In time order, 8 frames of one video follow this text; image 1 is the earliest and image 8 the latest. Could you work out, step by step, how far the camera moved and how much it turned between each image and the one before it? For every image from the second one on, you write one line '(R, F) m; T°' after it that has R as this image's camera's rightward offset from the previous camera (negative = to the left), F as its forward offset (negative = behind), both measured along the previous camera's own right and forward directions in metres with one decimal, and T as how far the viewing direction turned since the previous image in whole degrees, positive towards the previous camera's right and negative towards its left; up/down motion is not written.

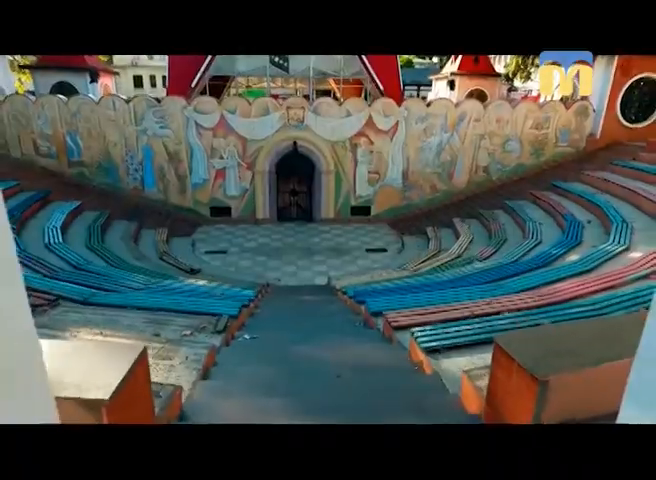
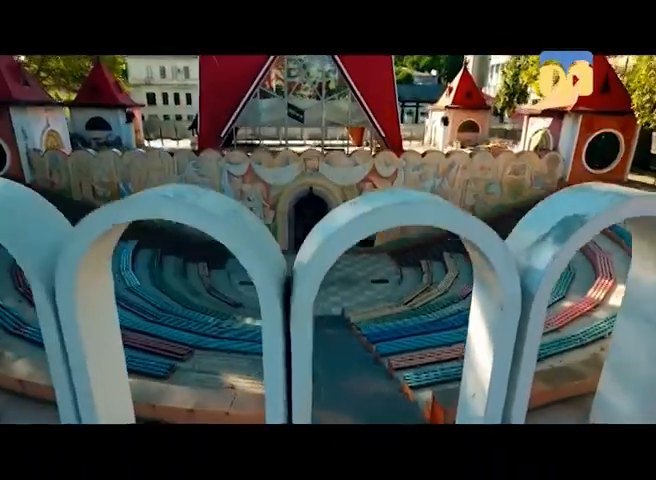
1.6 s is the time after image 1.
(-0.2, -1.3) m; 0°
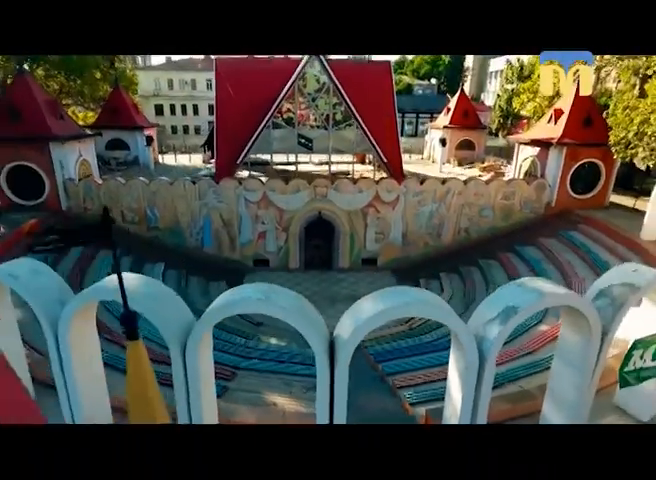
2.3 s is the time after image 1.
(-0.2, -0.8) m; 0°
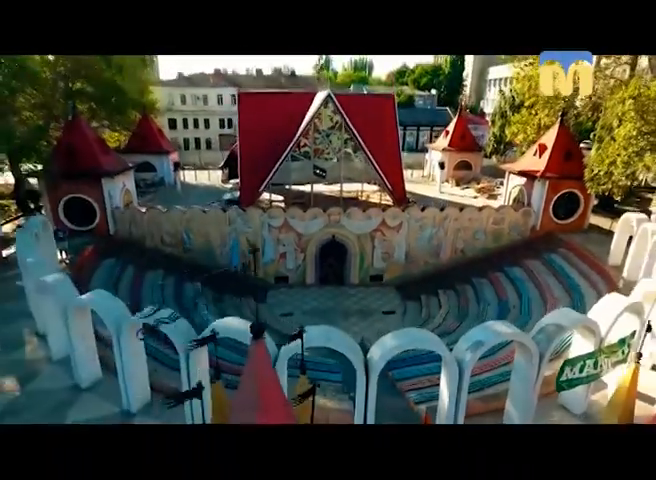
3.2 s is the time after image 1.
(-0.3, -1.3) m; 0°
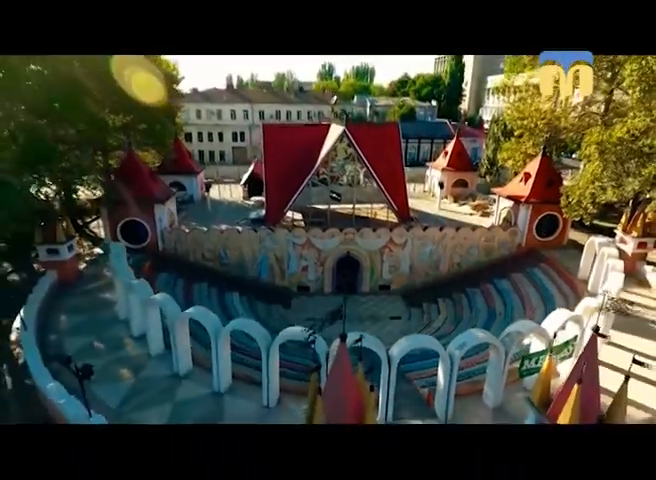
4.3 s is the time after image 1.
(-0.5, -1.8) m; 0°
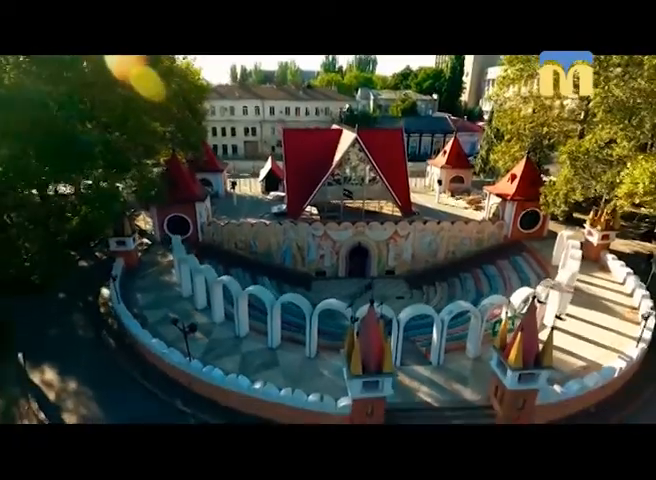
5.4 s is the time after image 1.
(-0.5, -2.1) m; 0°
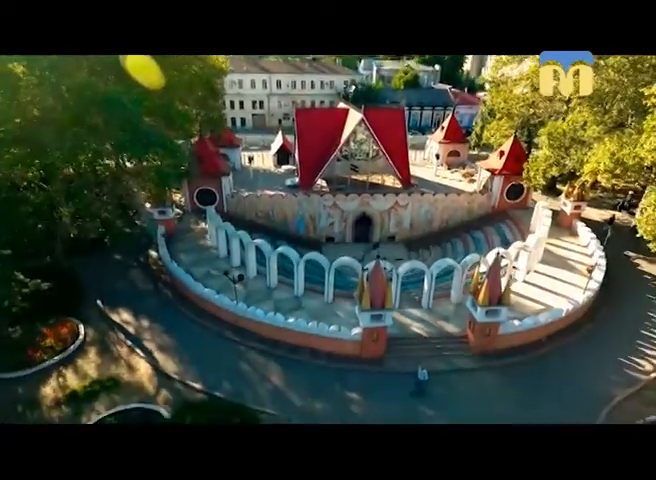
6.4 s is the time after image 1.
(-0.3, -2.0) m; 0°
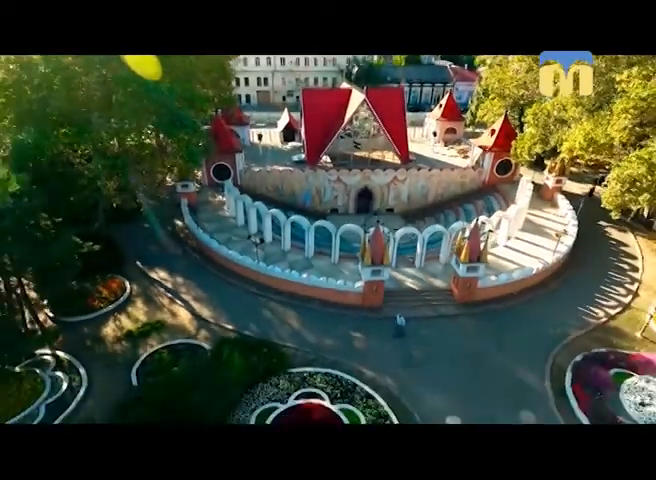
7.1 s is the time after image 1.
(-0.2, -1.6) m; 0°
